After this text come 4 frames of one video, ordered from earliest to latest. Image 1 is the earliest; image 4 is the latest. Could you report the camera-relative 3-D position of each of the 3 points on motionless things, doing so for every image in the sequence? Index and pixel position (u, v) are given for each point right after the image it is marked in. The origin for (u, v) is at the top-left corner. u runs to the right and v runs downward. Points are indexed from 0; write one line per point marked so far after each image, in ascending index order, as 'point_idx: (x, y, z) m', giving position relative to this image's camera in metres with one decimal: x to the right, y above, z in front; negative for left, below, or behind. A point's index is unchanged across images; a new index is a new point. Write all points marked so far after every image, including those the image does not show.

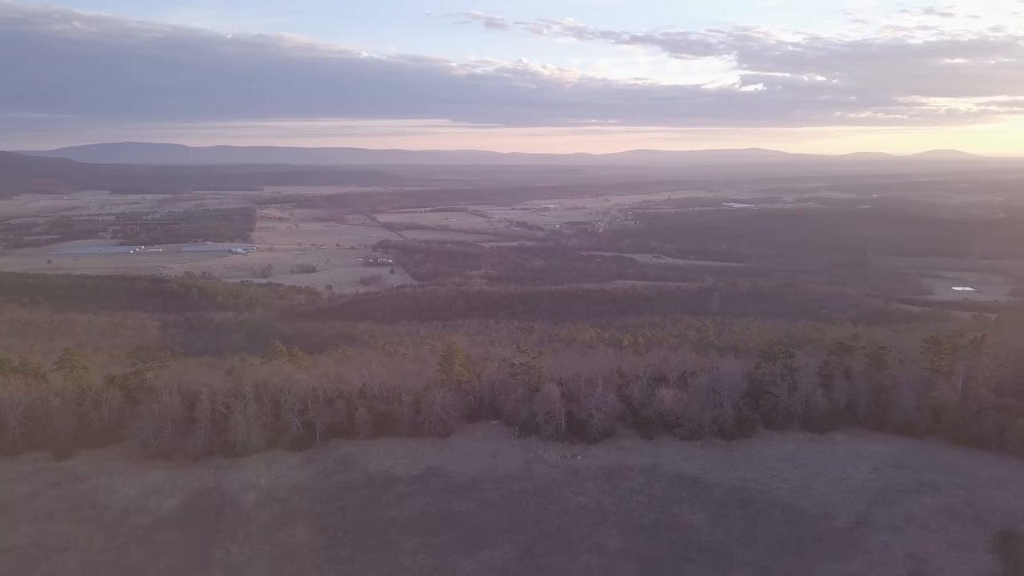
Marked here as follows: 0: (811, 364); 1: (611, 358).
0: (+3.7, -0.9, +9.8) m
1: (+1.6, -1.2, +12.0) m
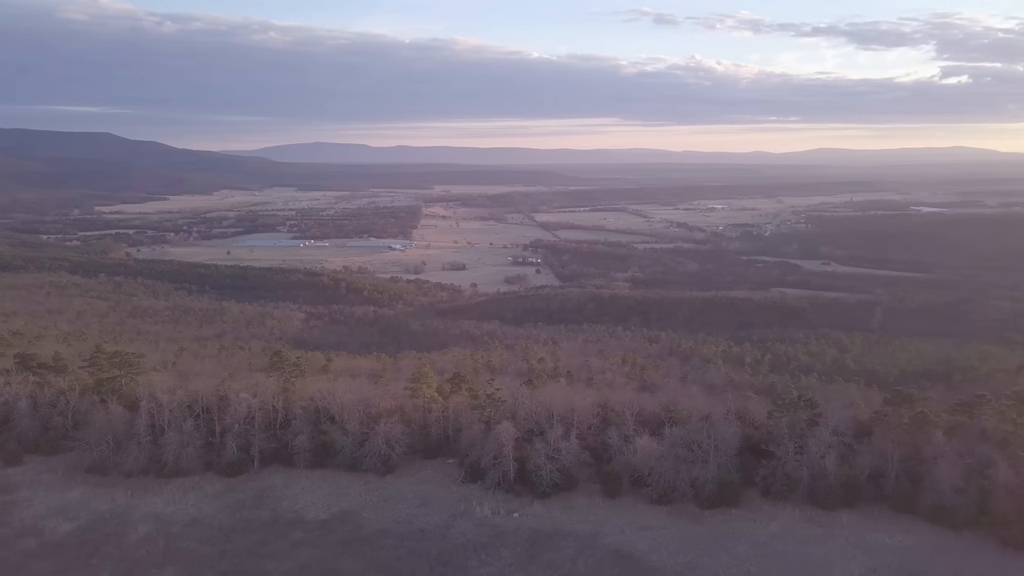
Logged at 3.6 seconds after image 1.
0: (+3.3, -1.3, +7.9) m
1: (+1.7, -1.5, +10.5) m
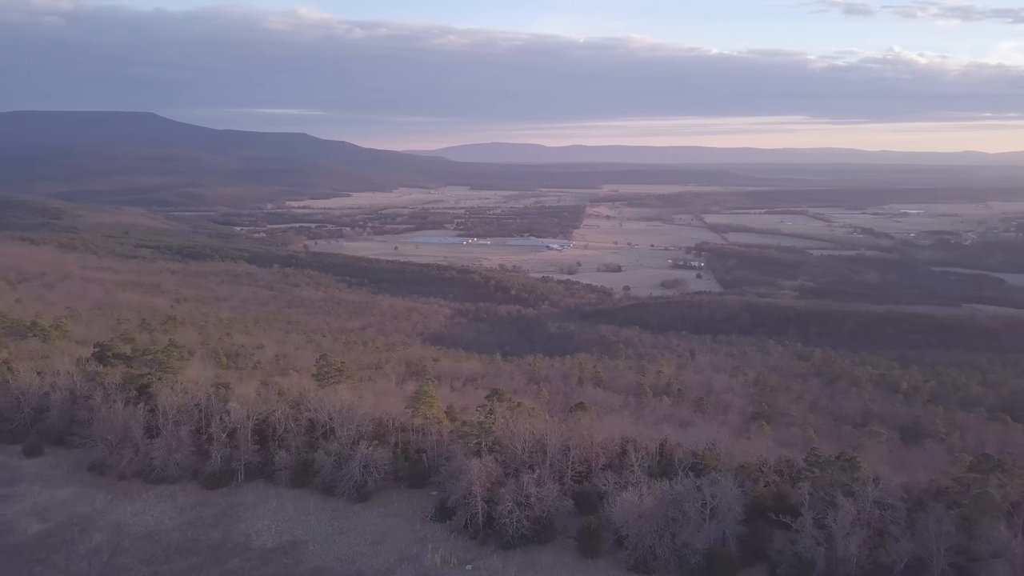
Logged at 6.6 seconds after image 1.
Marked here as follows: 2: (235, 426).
0: (+3.1, -1.6, +6.3) m
1: (+2.1, -1.7, +9.2) m
2: (-2.8, -1.4, +8.0) m
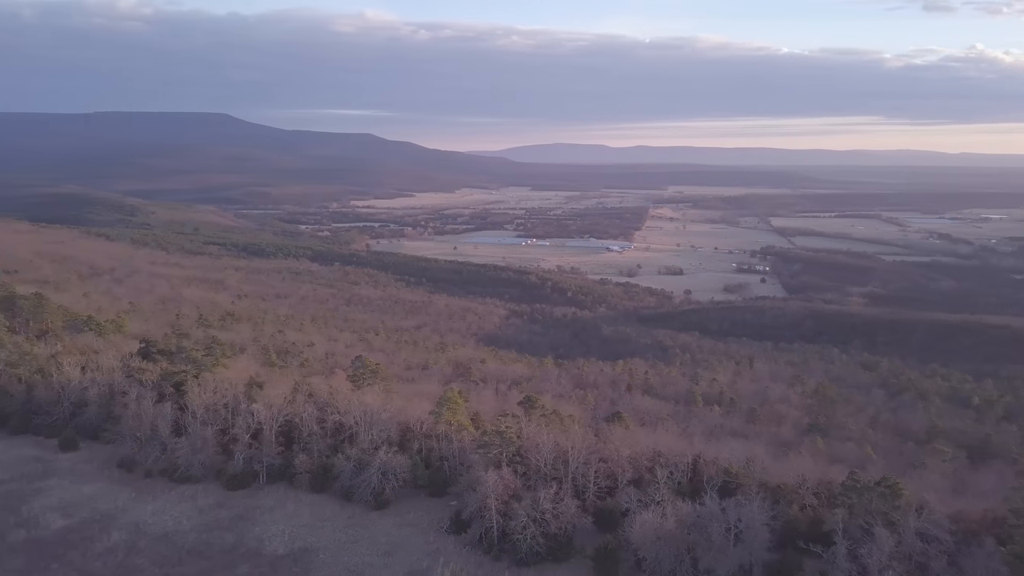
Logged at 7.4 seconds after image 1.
0: (+3.2, -1.7, +5.8) m
1: (+2.4, -1.8, +8.8) m
2: (-2.5, -1.4, +7.9) m
